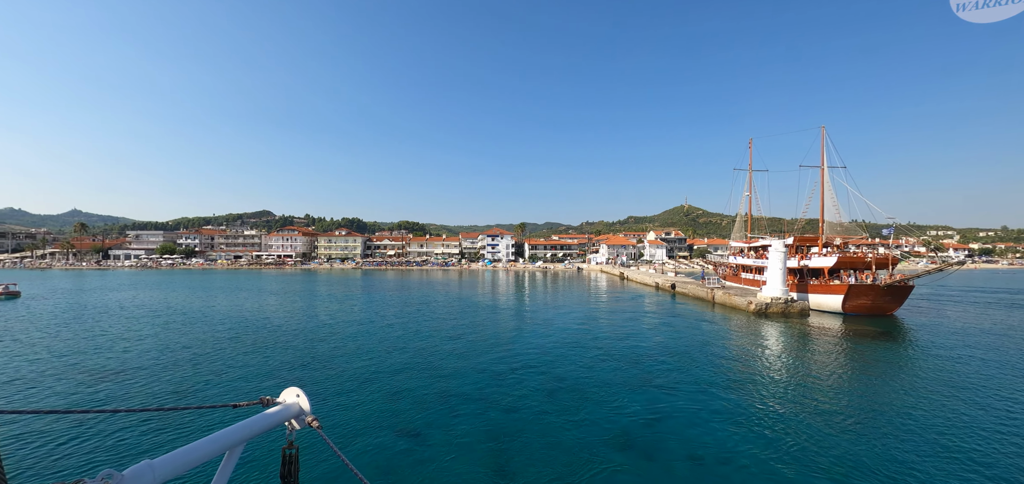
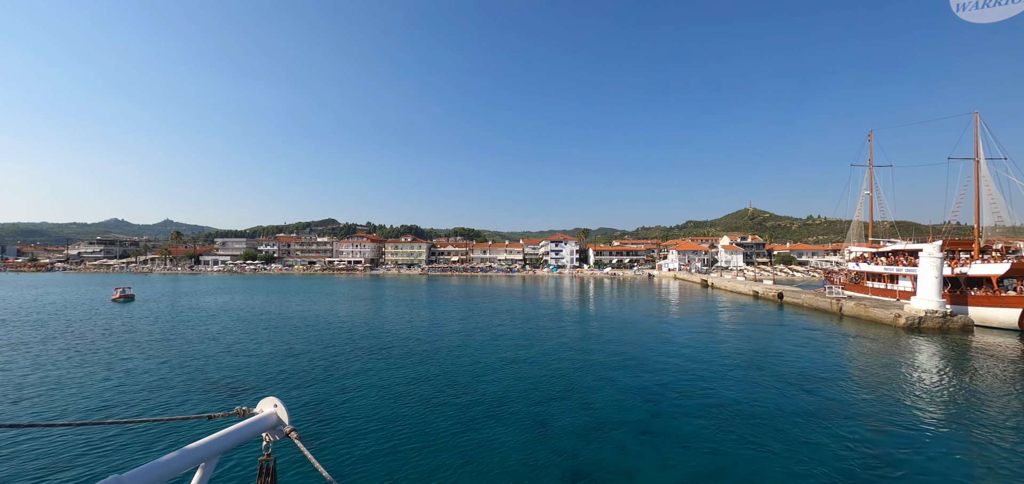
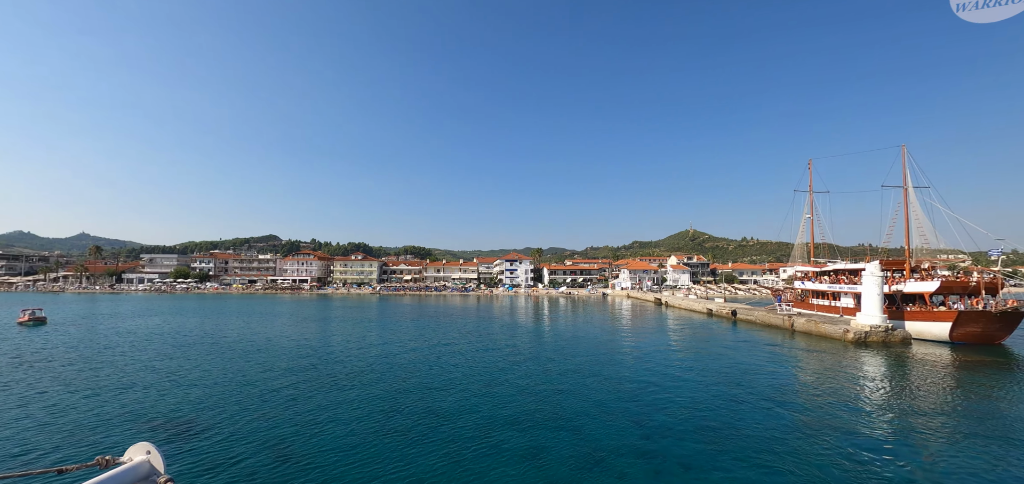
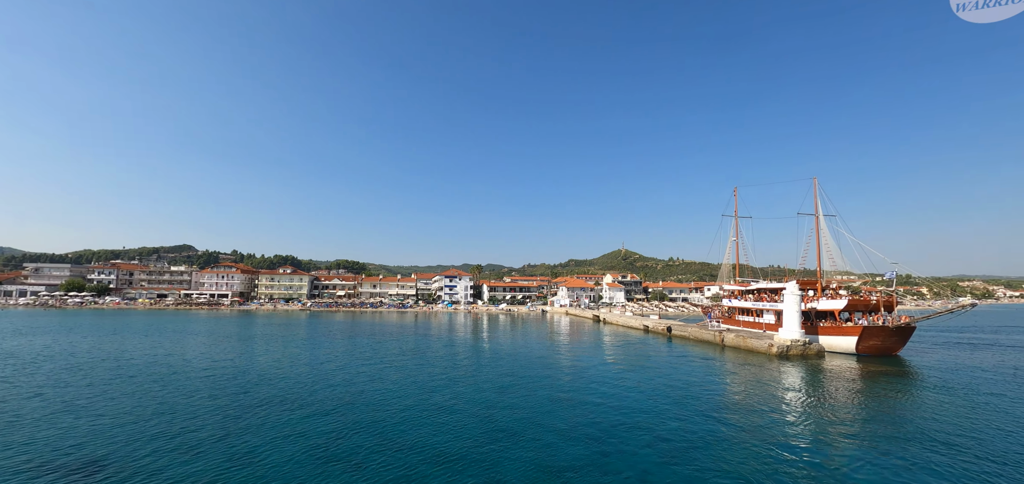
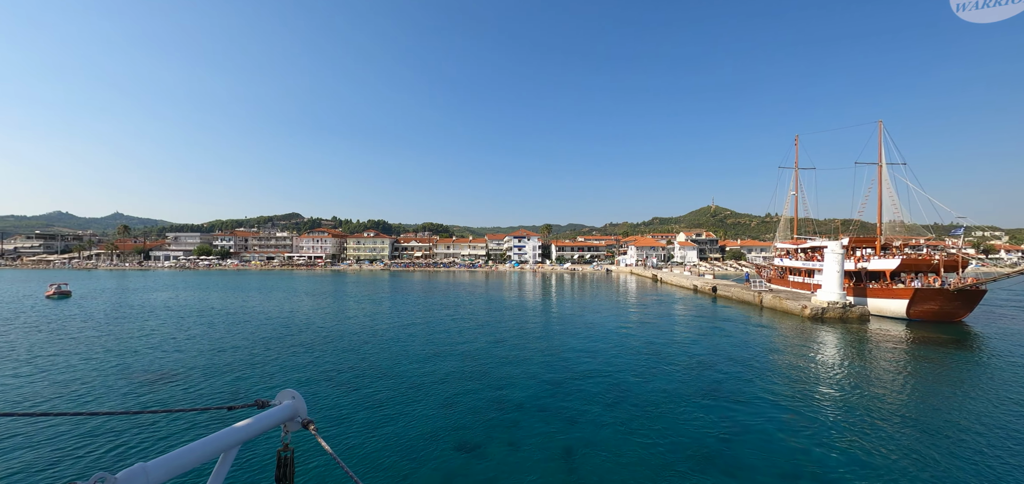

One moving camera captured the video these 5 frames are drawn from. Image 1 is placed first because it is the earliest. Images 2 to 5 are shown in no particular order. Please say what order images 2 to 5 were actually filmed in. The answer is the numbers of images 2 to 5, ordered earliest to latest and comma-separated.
5, 2, 3, 4
